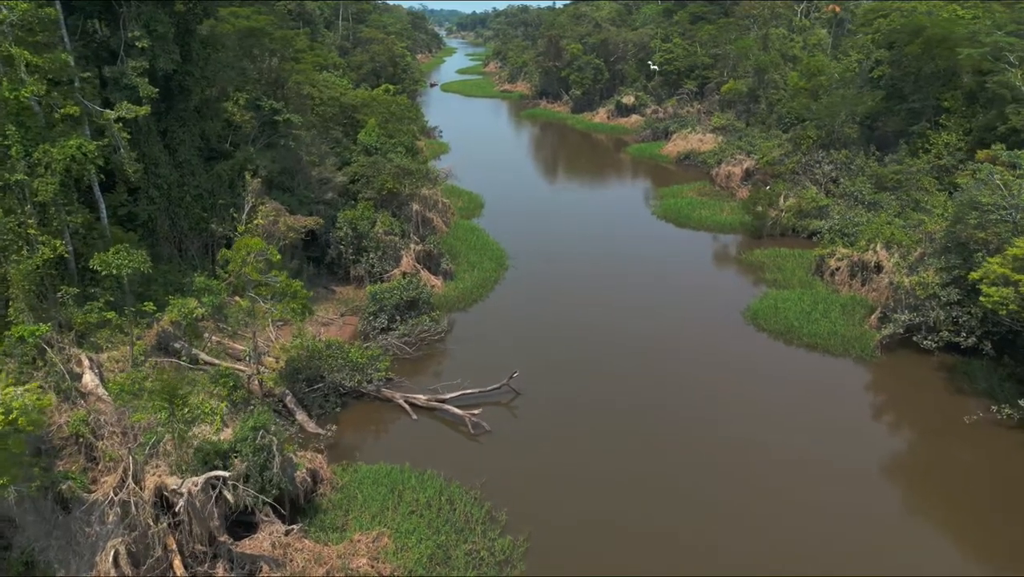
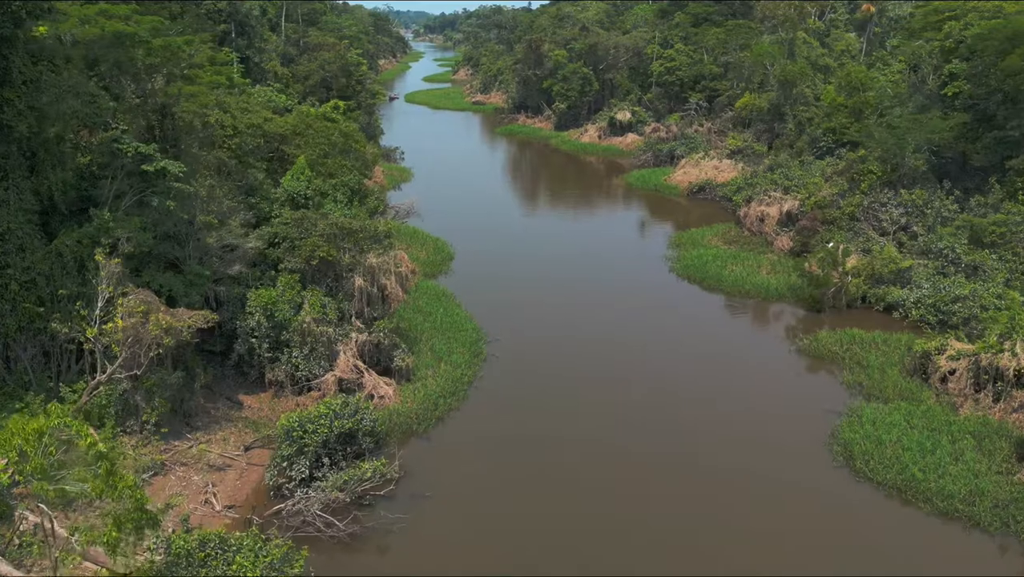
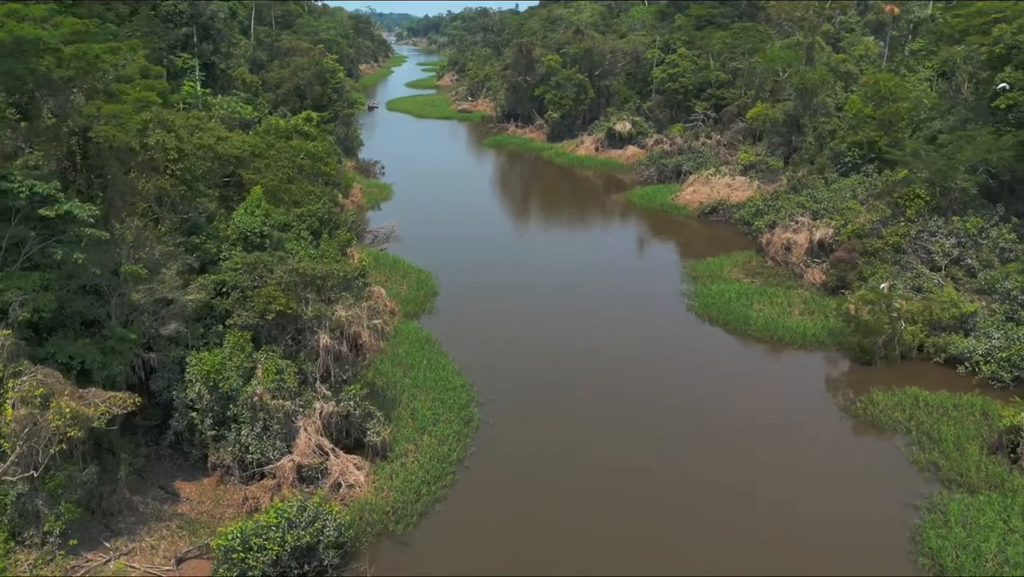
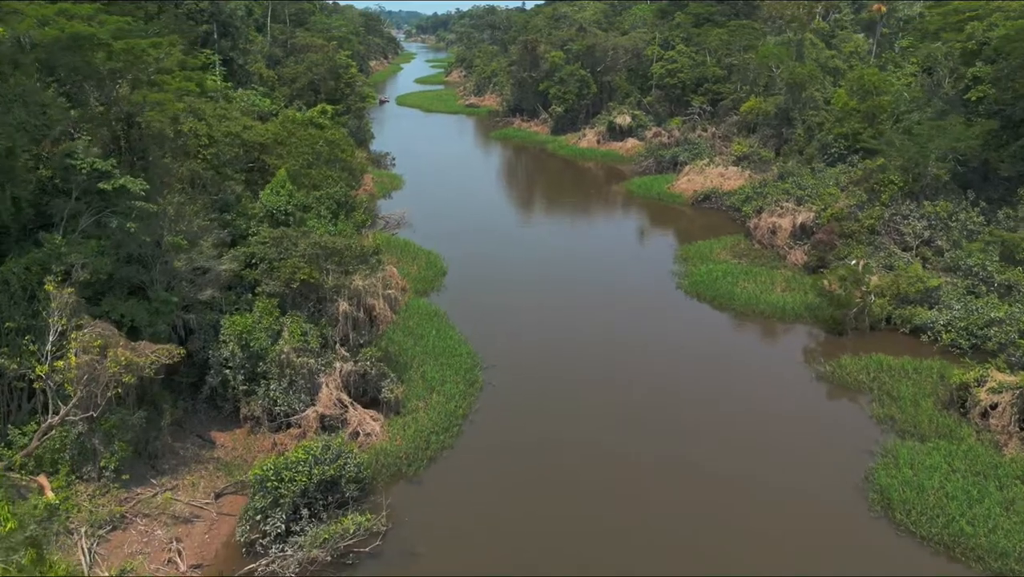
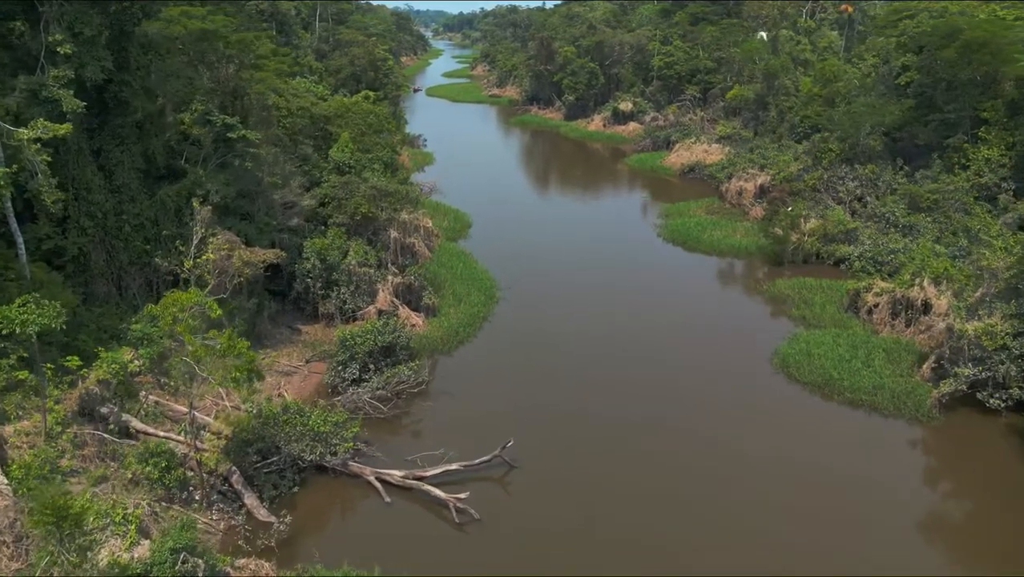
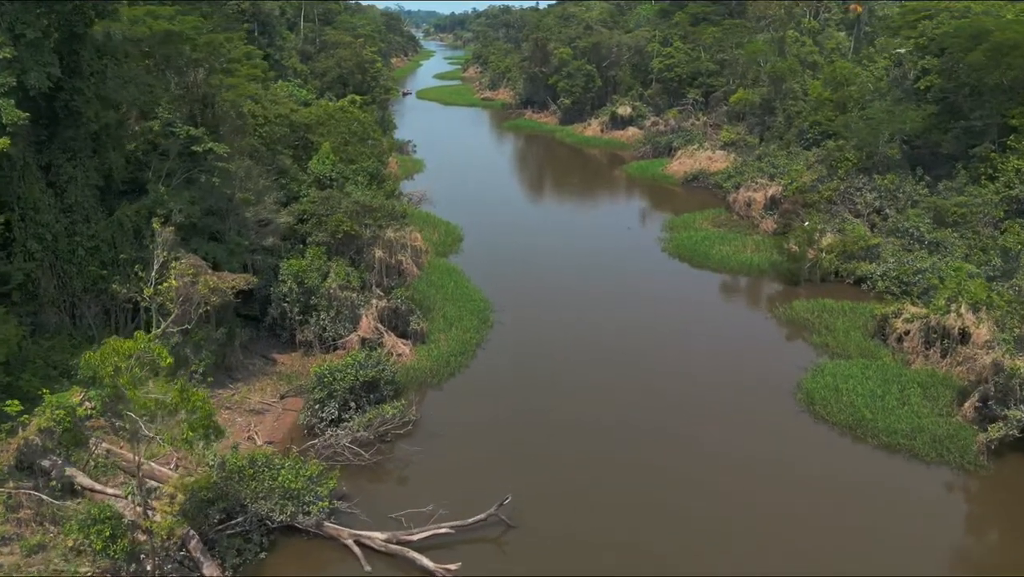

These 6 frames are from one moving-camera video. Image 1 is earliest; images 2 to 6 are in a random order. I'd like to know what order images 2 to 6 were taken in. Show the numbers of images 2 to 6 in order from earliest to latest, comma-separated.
5, 6, 2, 4, 3
